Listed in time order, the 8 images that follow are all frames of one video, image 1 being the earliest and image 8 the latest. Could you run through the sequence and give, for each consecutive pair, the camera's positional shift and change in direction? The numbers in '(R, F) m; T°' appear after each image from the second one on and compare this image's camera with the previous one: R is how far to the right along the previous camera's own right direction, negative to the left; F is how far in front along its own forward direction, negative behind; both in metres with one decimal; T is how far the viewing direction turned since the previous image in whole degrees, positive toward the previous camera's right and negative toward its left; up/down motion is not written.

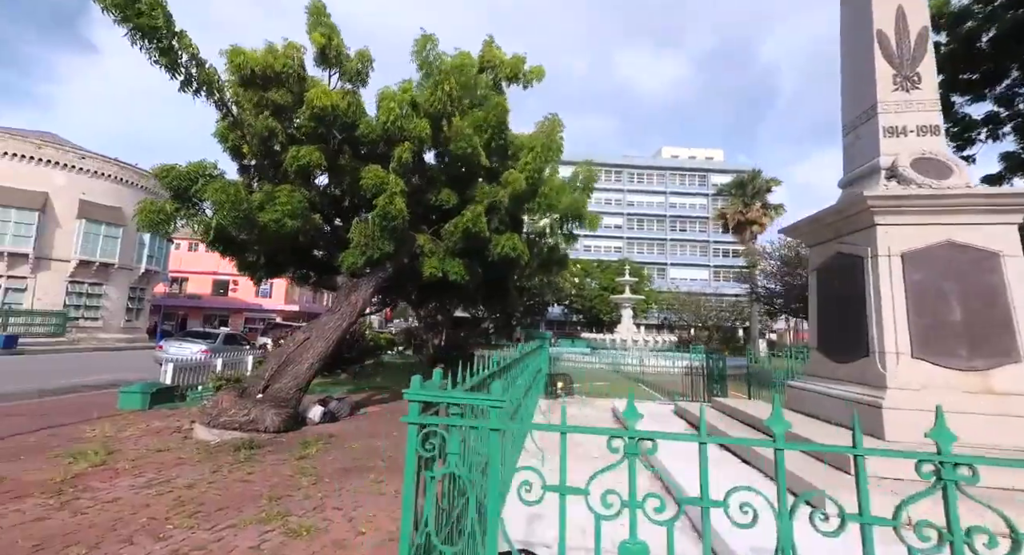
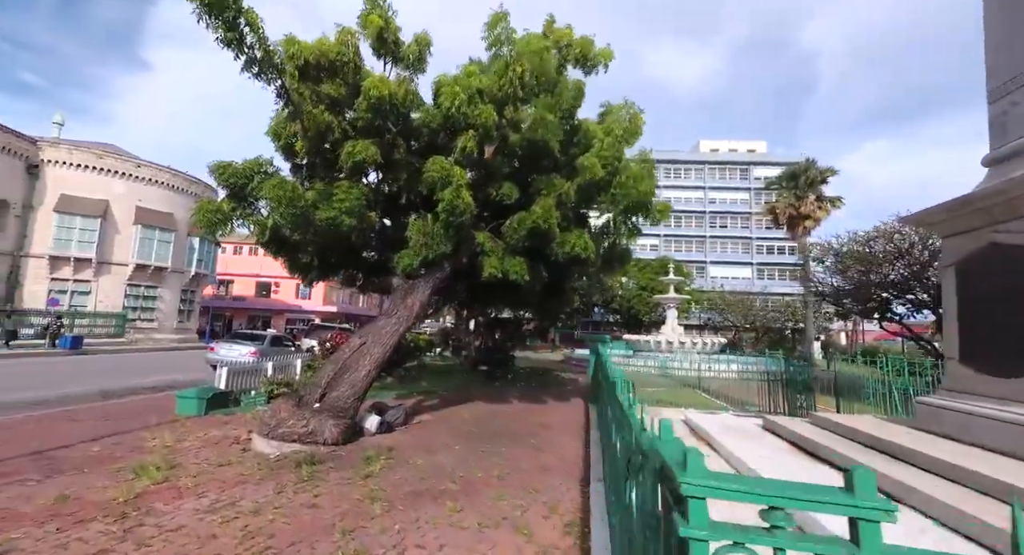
(-0.6, +0.6) m; -4°
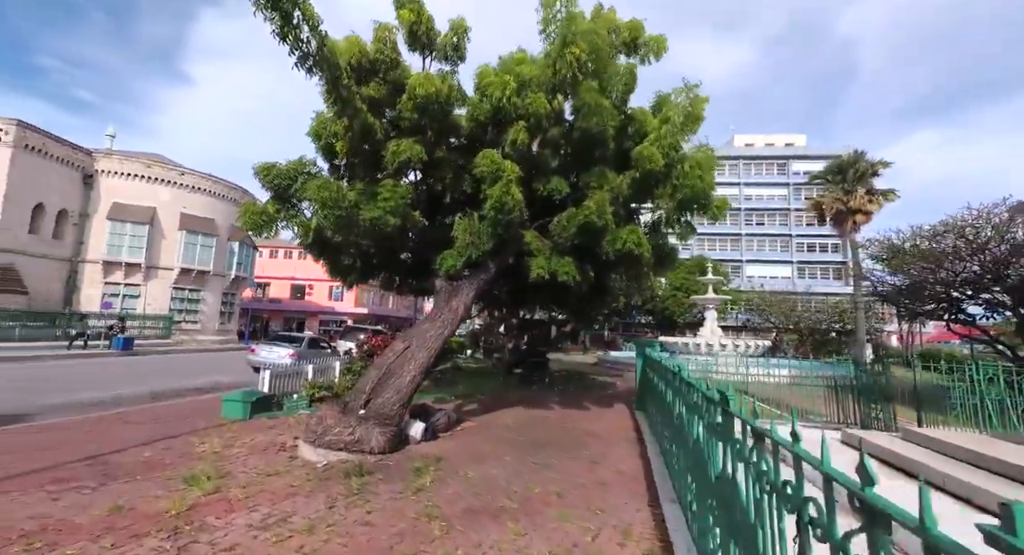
(-0.3, +0.3) m; -3°
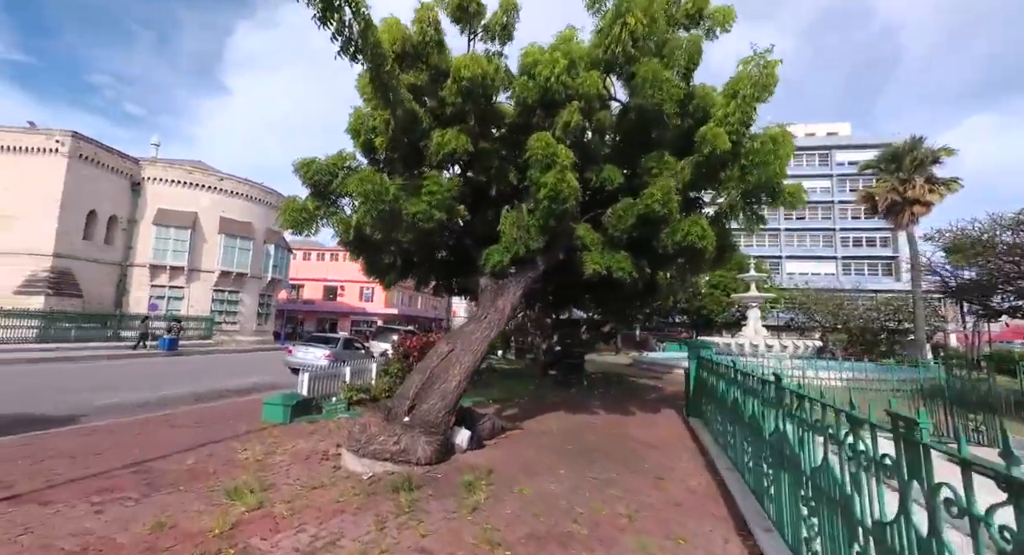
(-0.3, +0.5) m; -3°
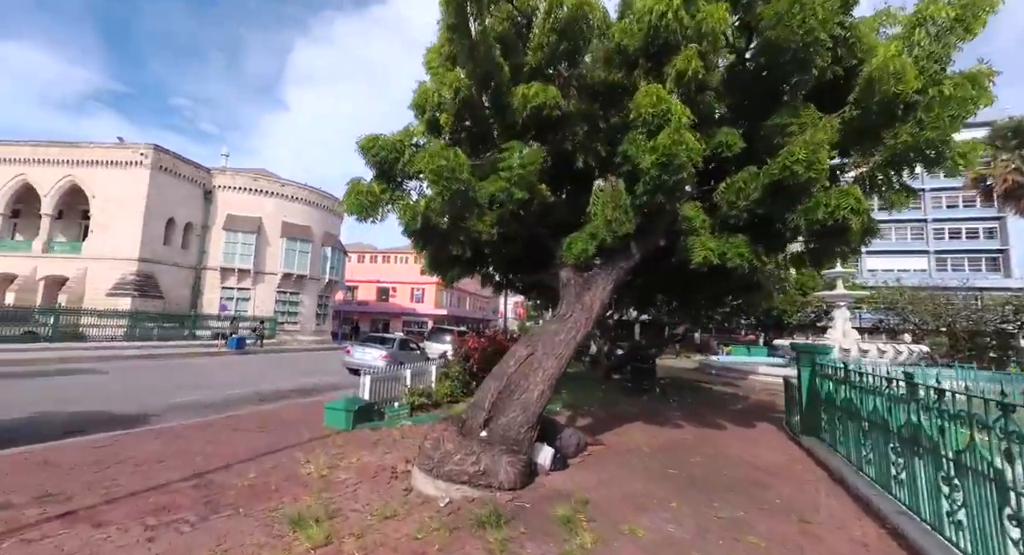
(-0.6, +0.9) m; -6°
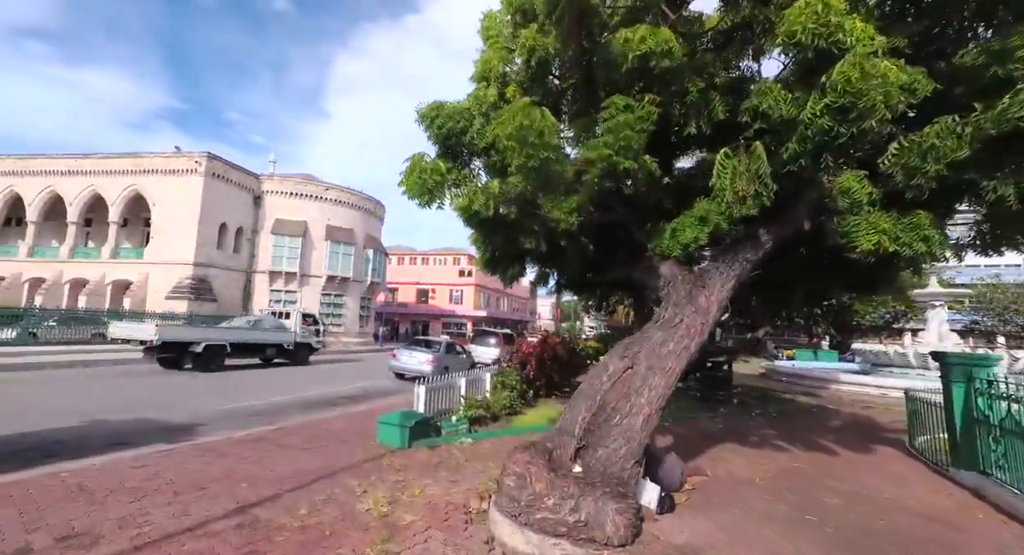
(-0.6, +1.1) m; -5°
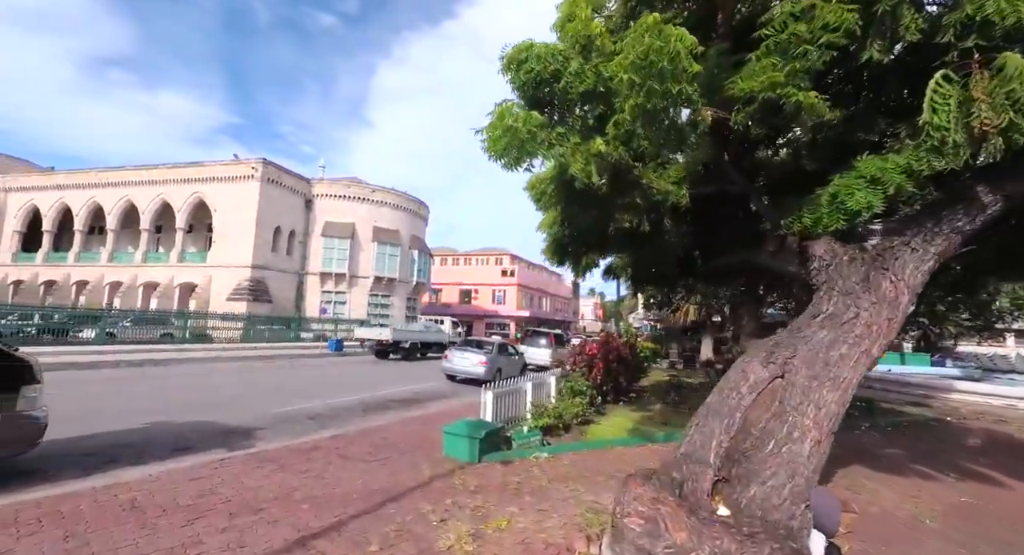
(-0.6, +0.9) m; -5°
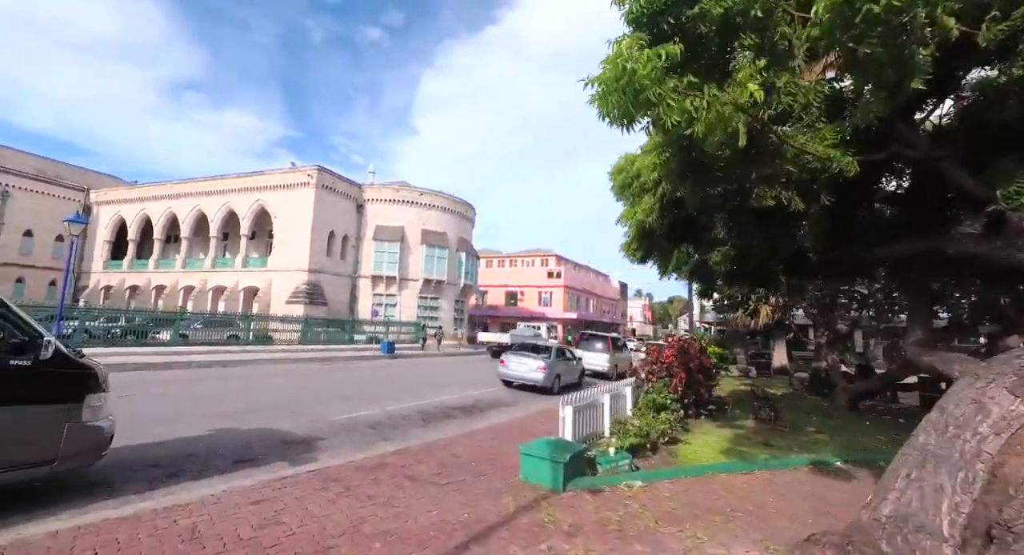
(-0.6, +0.9) m; -6°
